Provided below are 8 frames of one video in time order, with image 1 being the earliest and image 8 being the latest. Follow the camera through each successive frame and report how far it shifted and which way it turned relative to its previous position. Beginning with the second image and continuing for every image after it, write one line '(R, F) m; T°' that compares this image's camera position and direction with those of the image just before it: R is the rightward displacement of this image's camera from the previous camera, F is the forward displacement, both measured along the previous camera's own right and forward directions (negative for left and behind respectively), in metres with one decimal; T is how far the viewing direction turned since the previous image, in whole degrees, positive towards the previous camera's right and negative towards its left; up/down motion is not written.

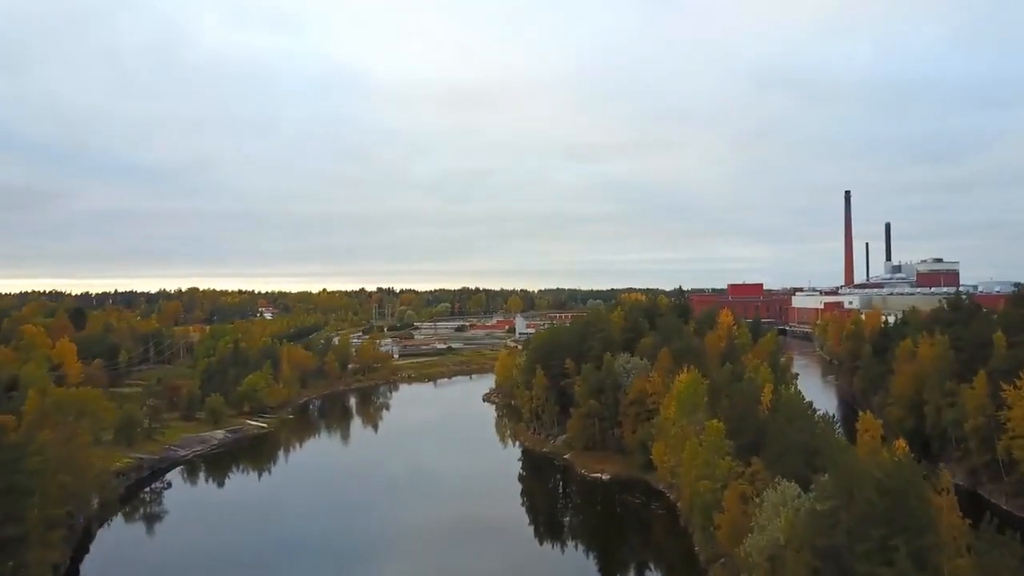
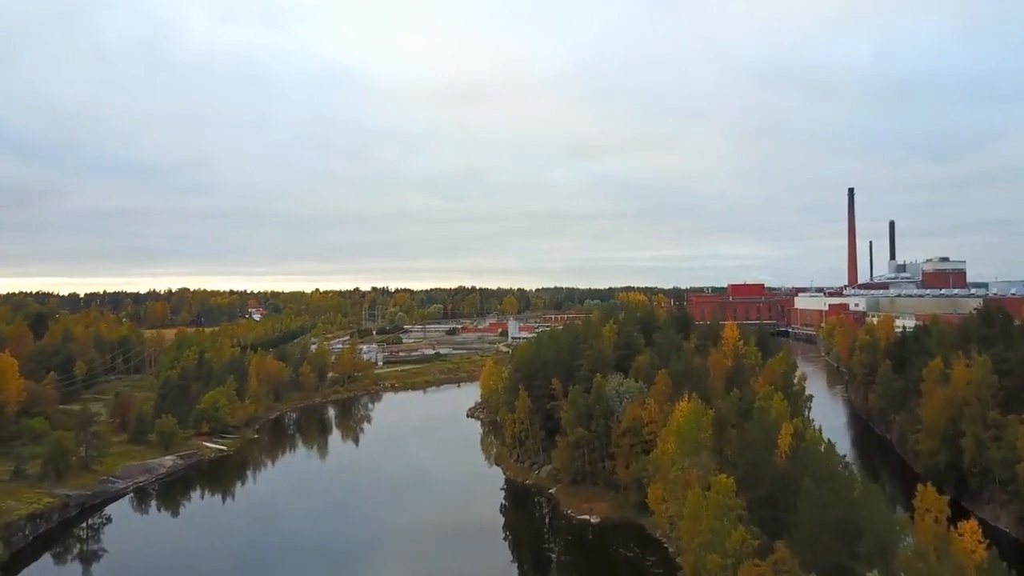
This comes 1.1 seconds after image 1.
(+1.0, +4.6) m; 0°
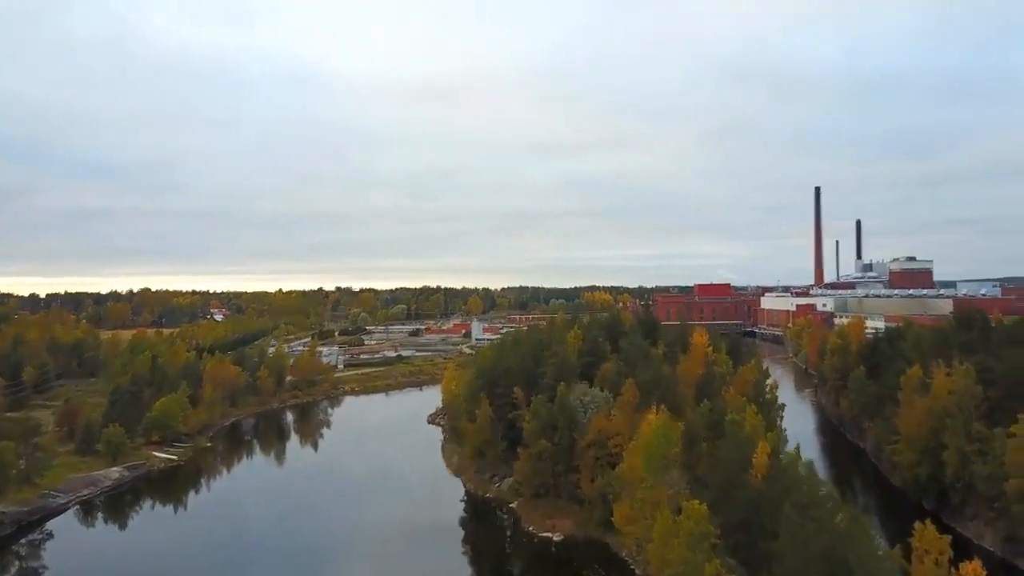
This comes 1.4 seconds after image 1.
(+0.5, +2.1) m; +2°
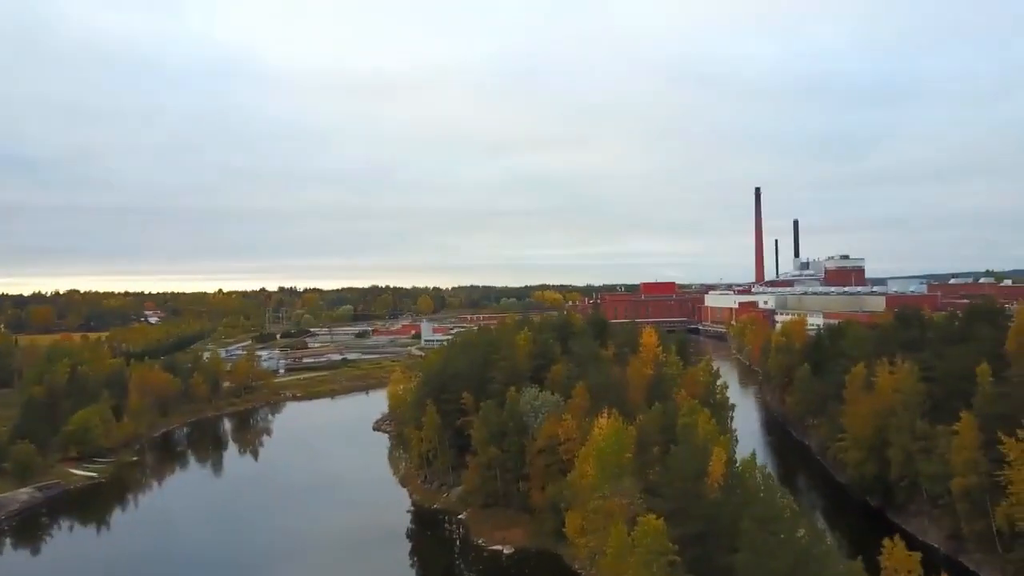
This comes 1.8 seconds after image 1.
(0.0, +1.0) m; +4°
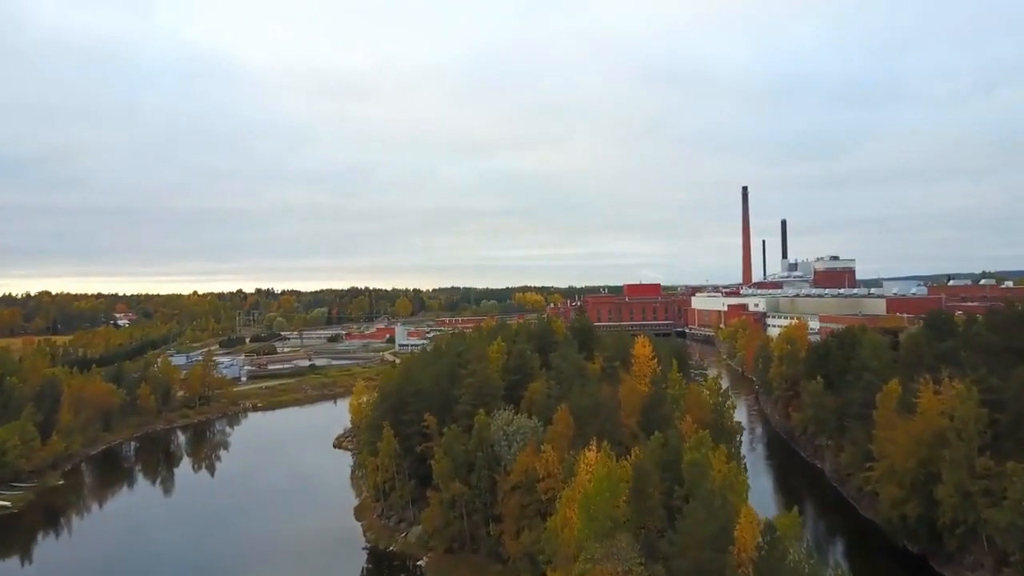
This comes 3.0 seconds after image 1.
(+0.5, +5.1) m; +1°
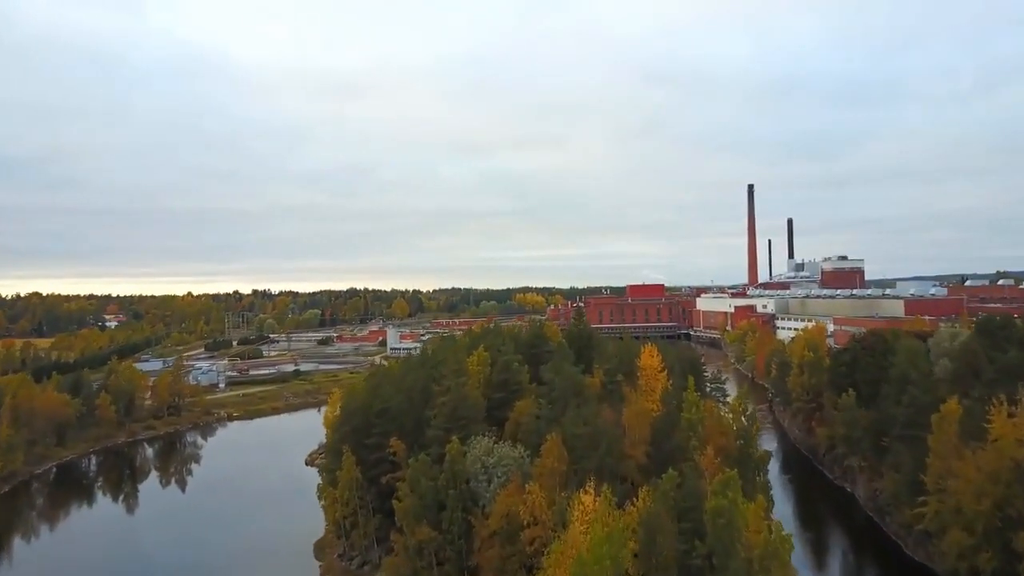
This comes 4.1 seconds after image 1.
(+0.6, +4.6) m; 0°
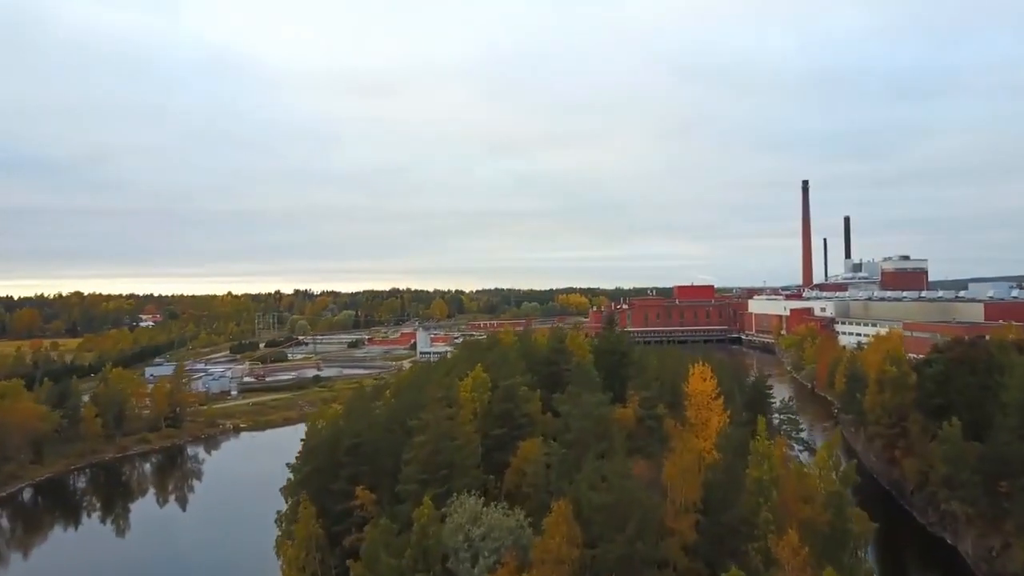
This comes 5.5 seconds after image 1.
(+1.0, +6.0) m; -3°
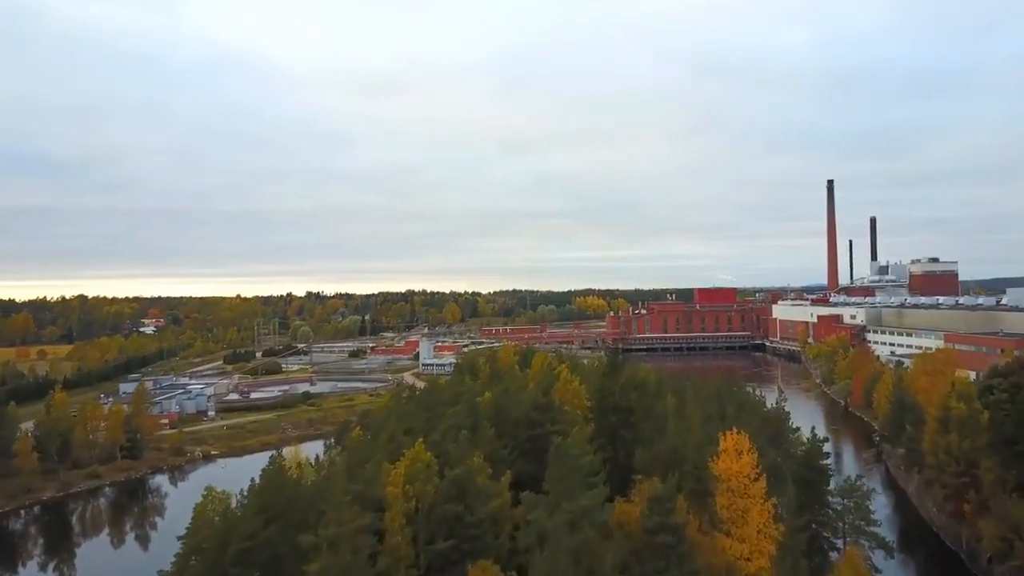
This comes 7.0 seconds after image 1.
(+1.1, +5.8) m; -1°
